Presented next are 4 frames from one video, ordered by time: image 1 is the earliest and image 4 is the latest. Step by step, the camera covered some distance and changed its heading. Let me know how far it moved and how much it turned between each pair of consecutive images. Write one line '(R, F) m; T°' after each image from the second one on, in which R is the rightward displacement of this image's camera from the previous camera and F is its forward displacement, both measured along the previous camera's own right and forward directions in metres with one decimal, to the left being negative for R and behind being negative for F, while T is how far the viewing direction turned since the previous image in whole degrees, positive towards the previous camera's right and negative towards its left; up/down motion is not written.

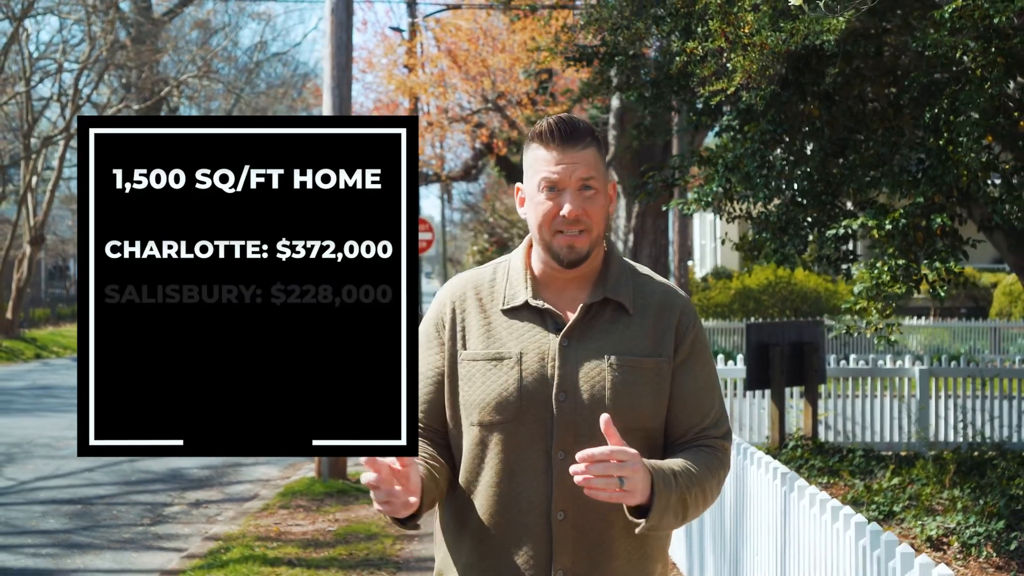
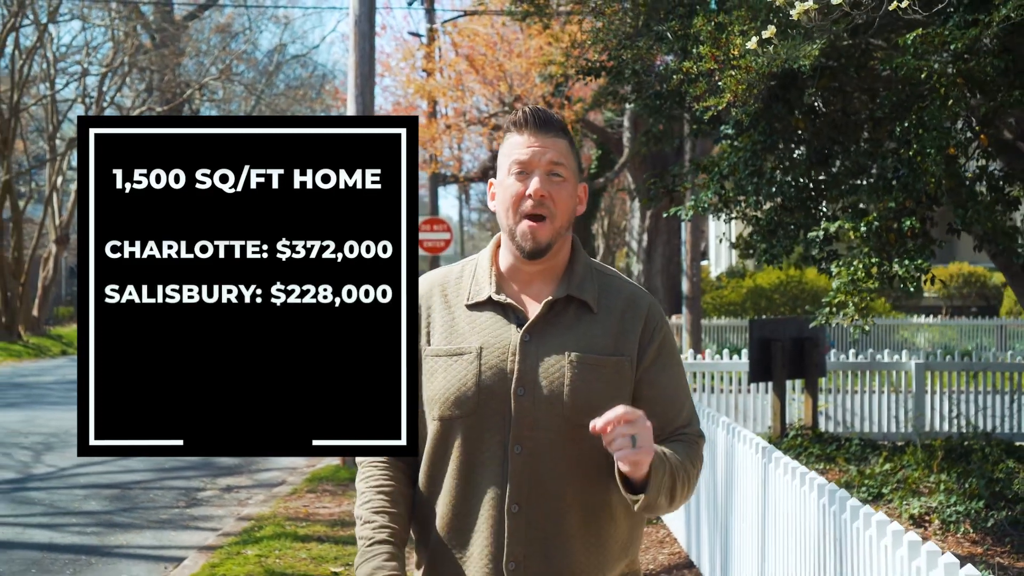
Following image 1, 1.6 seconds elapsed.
(0.0, -0.7) m; -1°
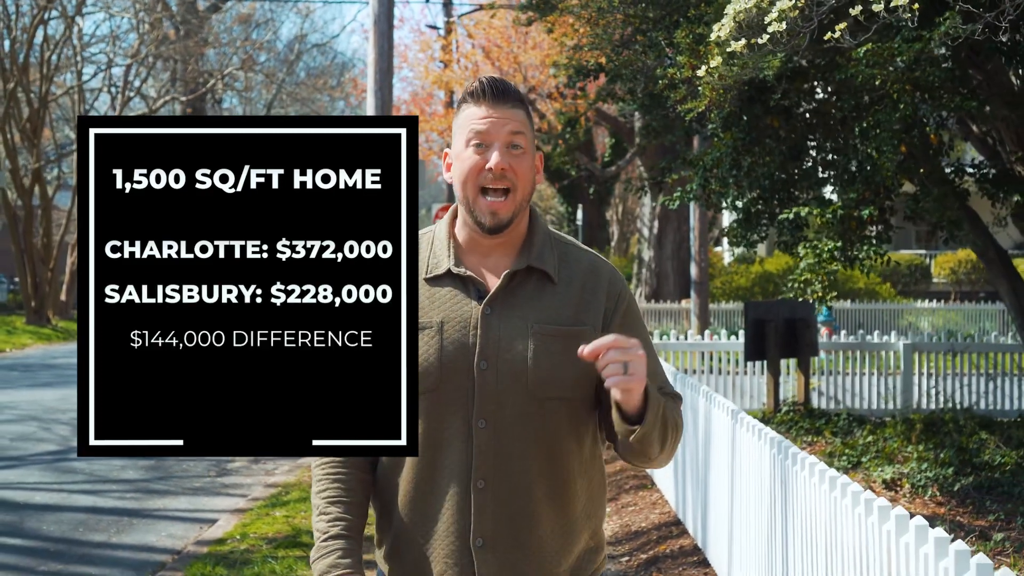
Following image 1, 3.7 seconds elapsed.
(+0.1, -0.9) m; -1°
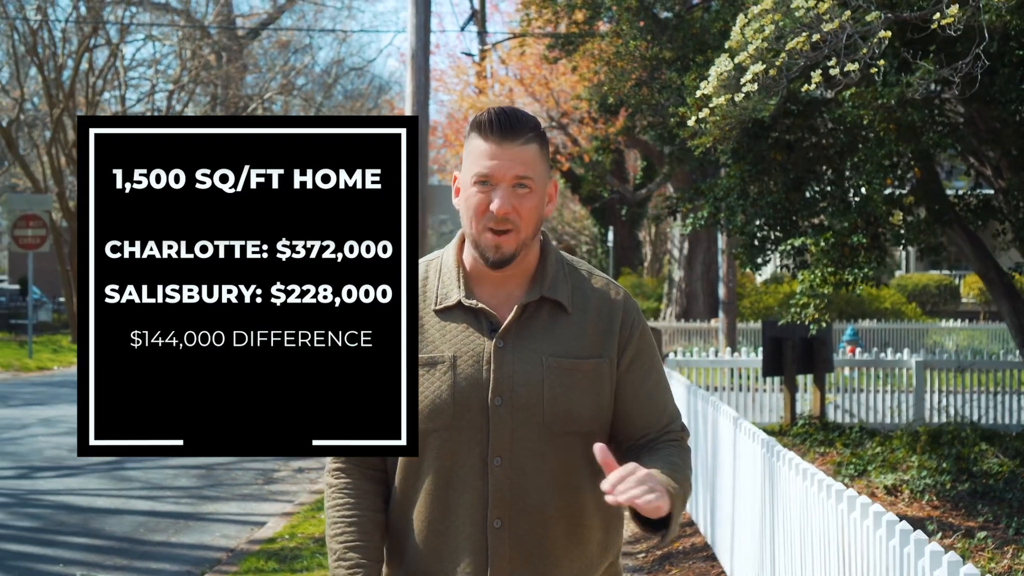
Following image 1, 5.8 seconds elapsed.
(+0.1, -0.9) m; -2°
